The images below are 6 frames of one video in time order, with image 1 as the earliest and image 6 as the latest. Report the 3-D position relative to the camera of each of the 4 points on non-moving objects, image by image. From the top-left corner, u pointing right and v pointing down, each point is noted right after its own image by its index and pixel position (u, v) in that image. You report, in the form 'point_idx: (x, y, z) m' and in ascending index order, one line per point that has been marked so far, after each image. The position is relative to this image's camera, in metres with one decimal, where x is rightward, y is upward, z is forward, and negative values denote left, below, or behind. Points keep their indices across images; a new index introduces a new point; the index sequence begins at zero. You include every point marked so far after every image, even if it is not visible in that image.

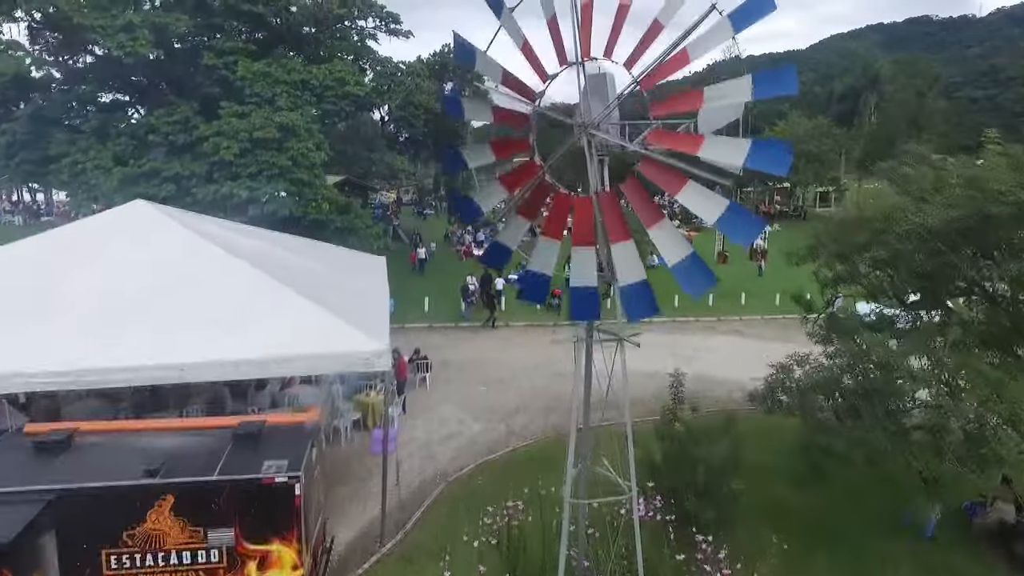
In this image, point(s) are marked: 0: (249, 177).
0: (-3.4, +1.4, +17.3) m
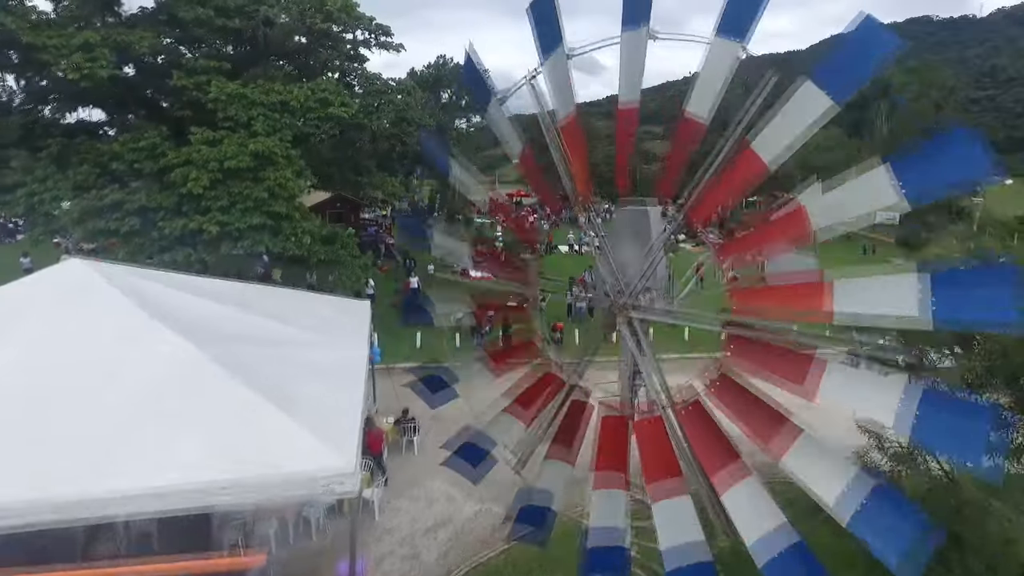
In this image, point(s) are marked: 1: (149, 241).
0: (-3.5, +0.9, +15.7) m
1: (-4.3, +0.6, +15.8) m
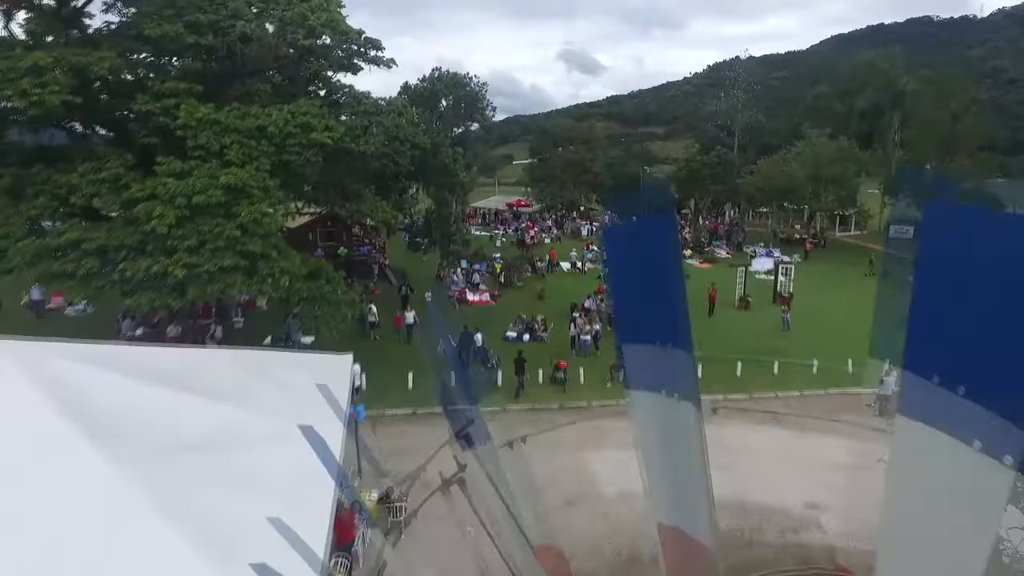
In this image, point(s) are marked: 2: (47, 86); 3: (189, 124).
0: (-3.5, +0.4, +14.2) m
1: (-4.3, 0.0, +14.3) m
2: (-4.7, +2.0, +13.3) m
3: (-3.7, +1.9, +15.1) m
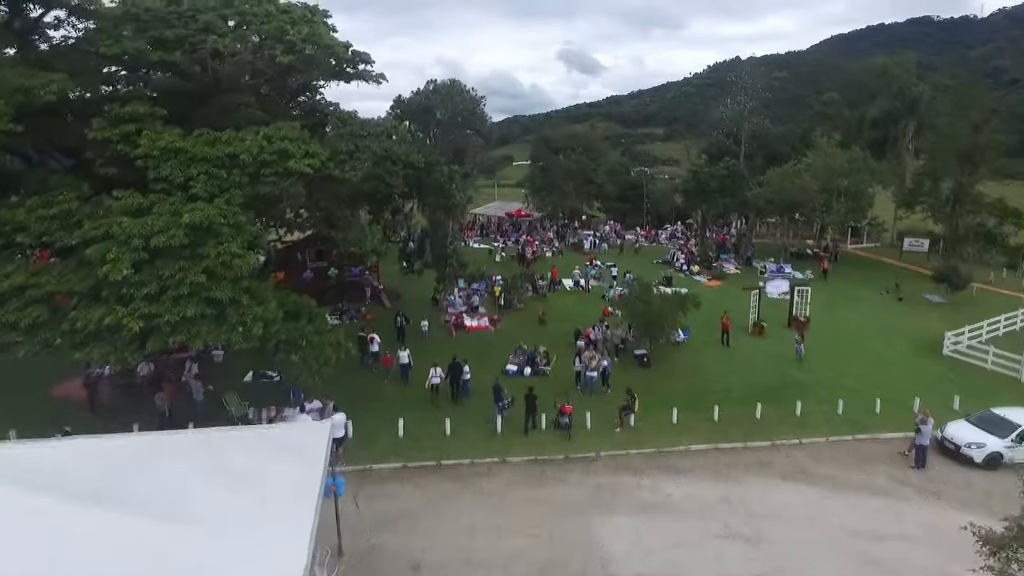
0: (-3.5, -0.1, +12.6) m
1: (-4.3, -0.5, +12.7) m
2: (-4.7, +1.6, +11.7) m
3: (-3.7, +1.4, +13.5) m
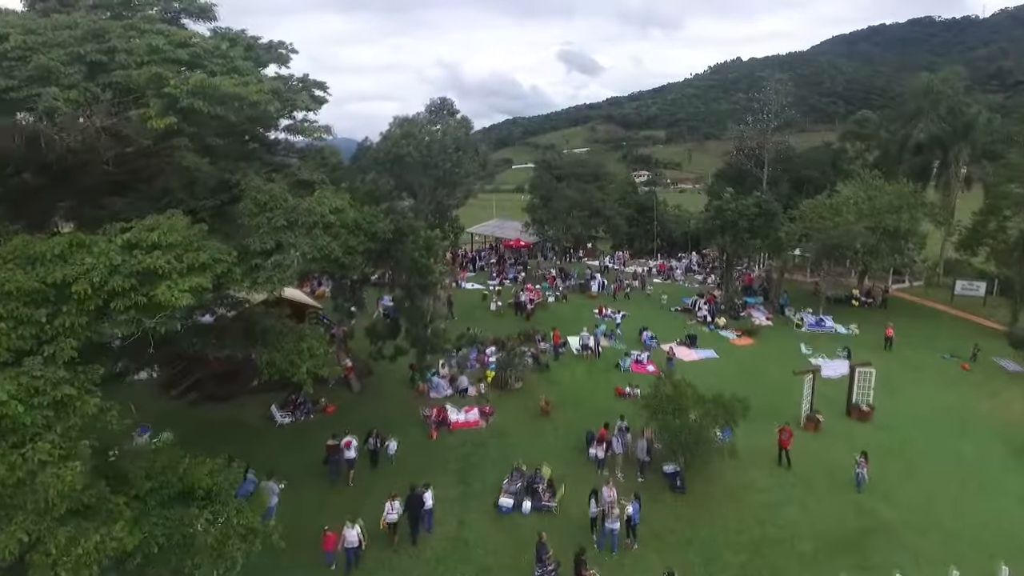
0: (-3.5, -1.5, +7.4) m
1: (-4.4, -1.8, +7.5) m
2: (-4.8, +0.2, +6.5) m
3: (-3.8, 0.0, +8.3) m
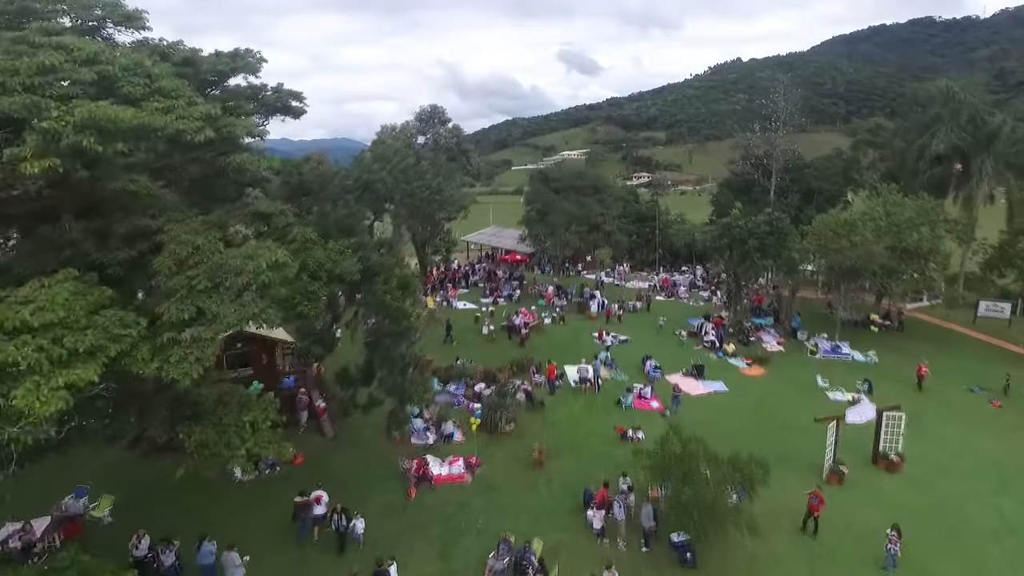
0: (-3.7, -2.0, +5.1) m
1: (-4.6, -2.4, +5.2) m
2: (-4.9, -0.4, +4.3) m
3: (-3.9, -0.6, +6.1) m
